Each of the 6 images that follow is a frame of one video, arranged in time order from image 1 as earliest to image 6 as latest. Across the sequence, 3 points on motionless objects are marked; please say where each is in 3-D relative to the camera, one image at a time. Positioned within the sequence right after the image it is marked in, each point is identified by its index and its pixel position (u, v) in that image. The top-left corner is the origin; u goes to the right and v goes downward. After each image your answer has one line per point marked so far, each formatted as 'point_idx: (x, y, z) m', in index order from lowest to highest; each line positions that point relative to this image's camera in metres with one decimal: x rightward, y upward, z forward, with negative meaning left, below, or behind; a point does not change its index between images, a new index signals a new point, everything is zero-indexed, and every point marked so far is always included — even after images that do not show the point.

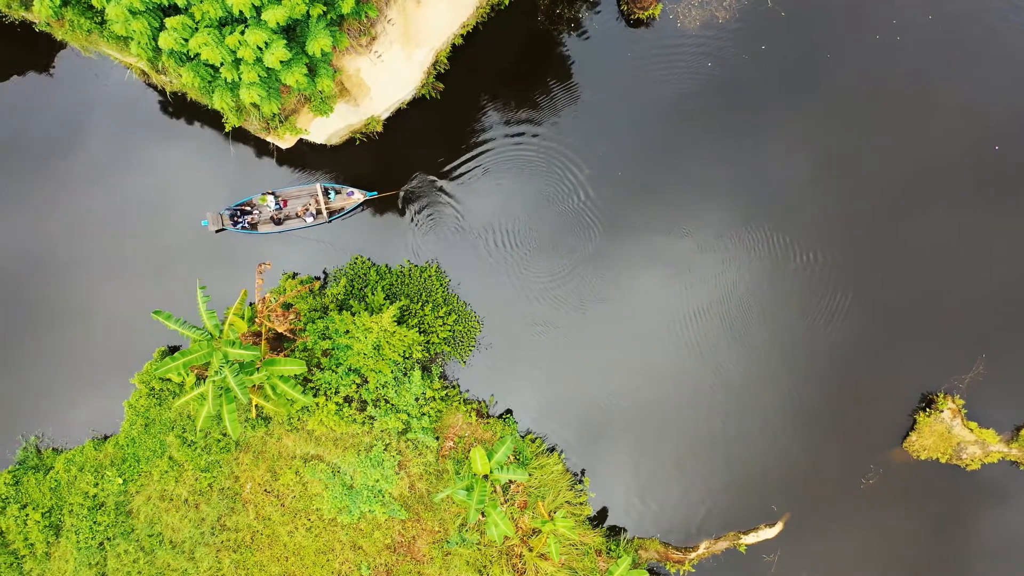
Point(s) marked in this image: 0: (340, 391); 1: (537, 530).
0: (-4.0, -2.4, +11.9) m
1: (+0.6, -5.8, +12.2) m
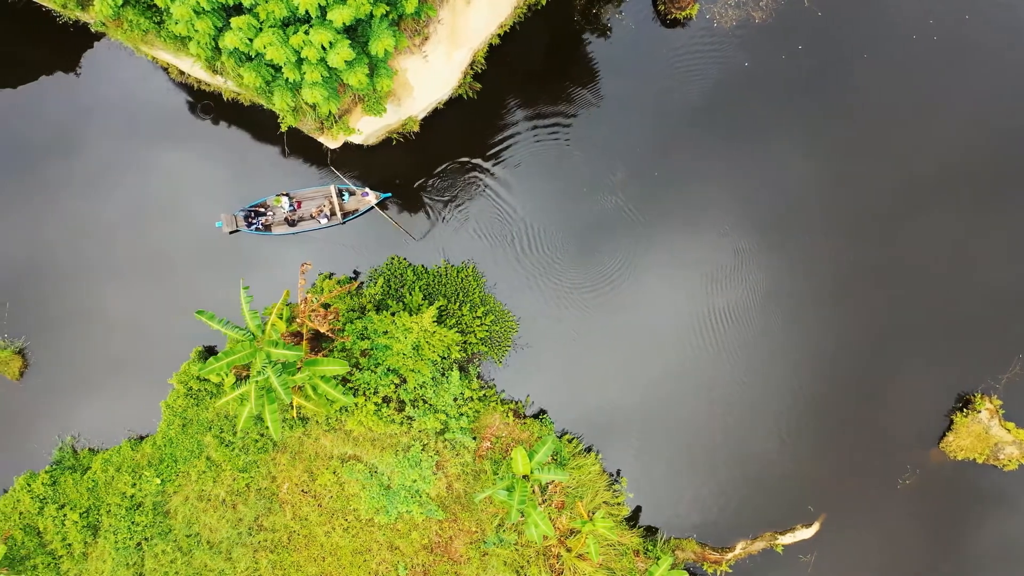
0: (-3.1, -2.4, +11.9) m
1: (+1.5, -5.8, +12.2) m
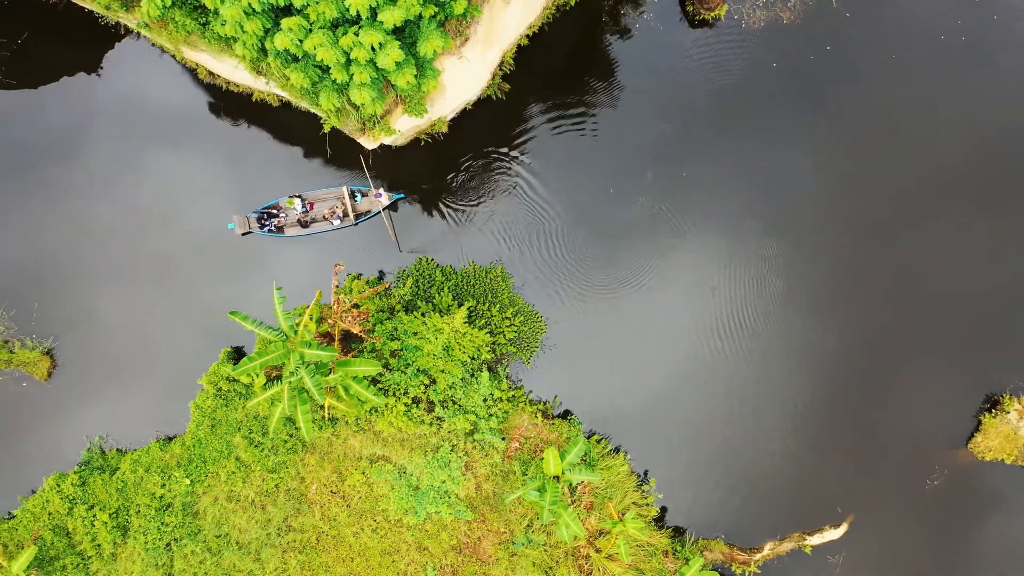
0: (-2.4, -2.4, +11.9) m
1: (+2.2, -5.8, +12.2) m
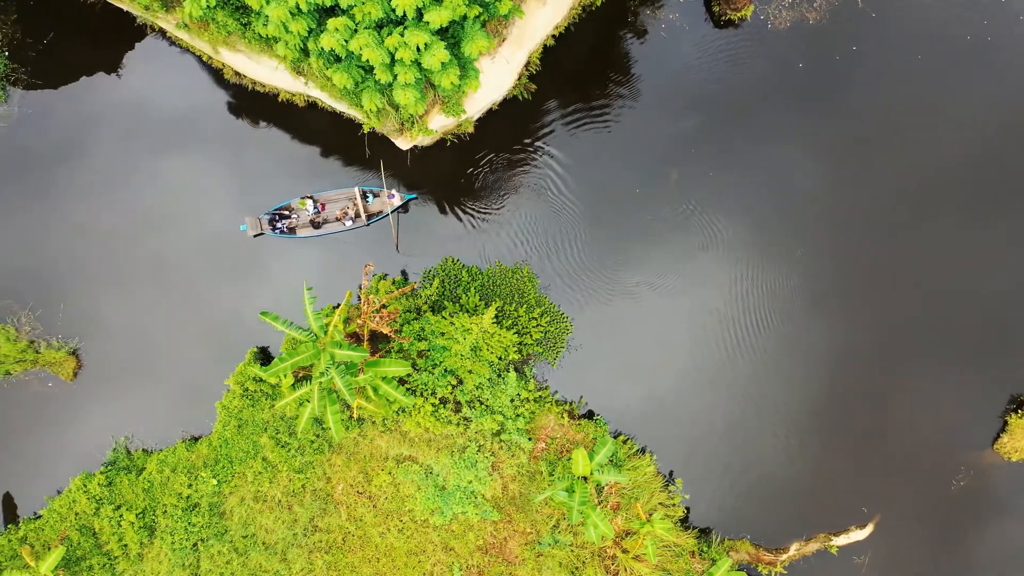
0: (-1.8, -2.4, +11.9) m
1: (+2.9, -5.9, +12.2) m
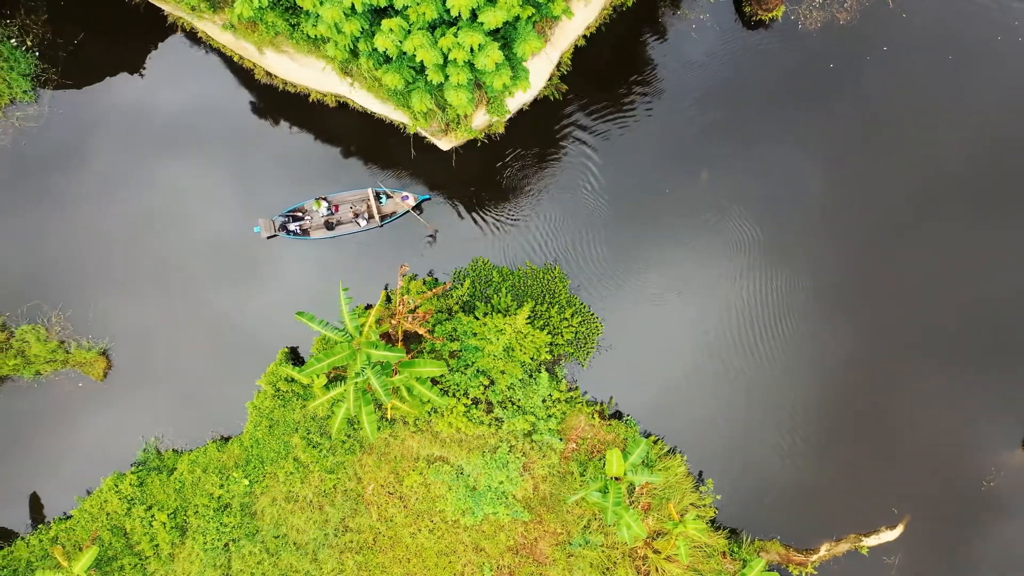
0: (-1.0, -2.4, +11.9) m
1: (+3.6, -5.9, +12.2) m
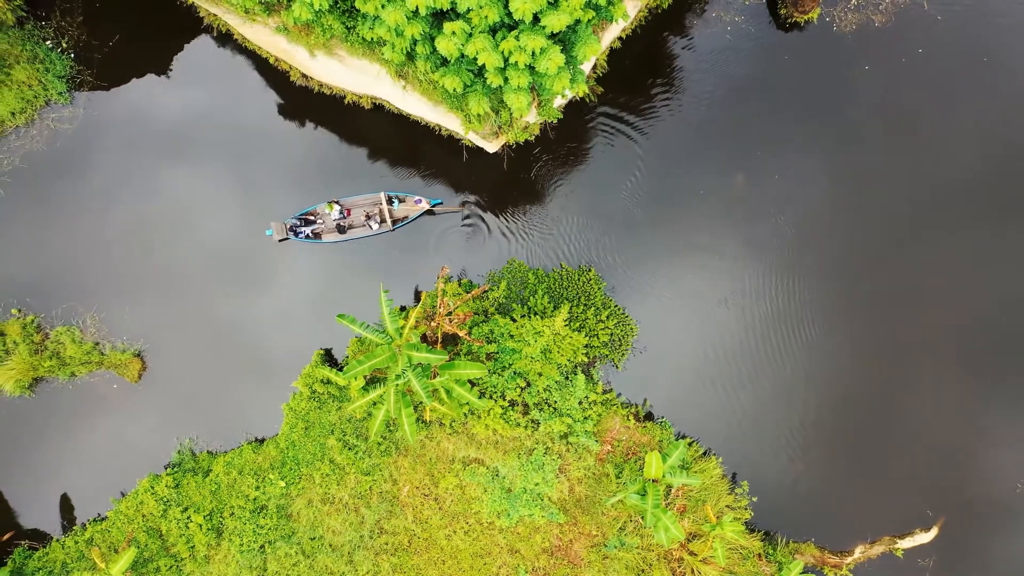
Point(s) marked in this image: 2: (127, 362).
0: (-0.2, -2.5, +11.9) m
1: (+4.5, -5.9, +12.2) m
2: (-10.0, -1.9, +13.1) m
